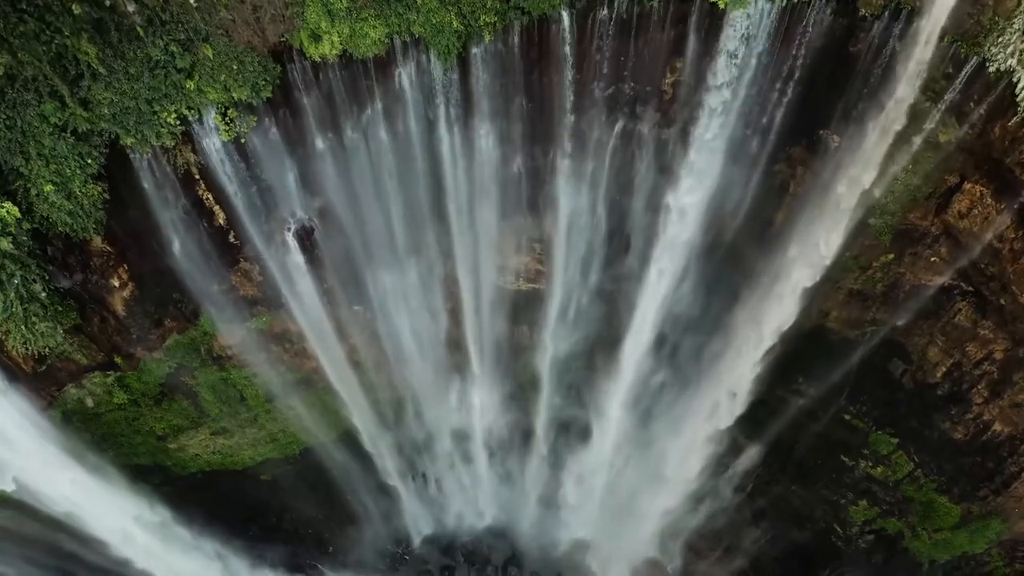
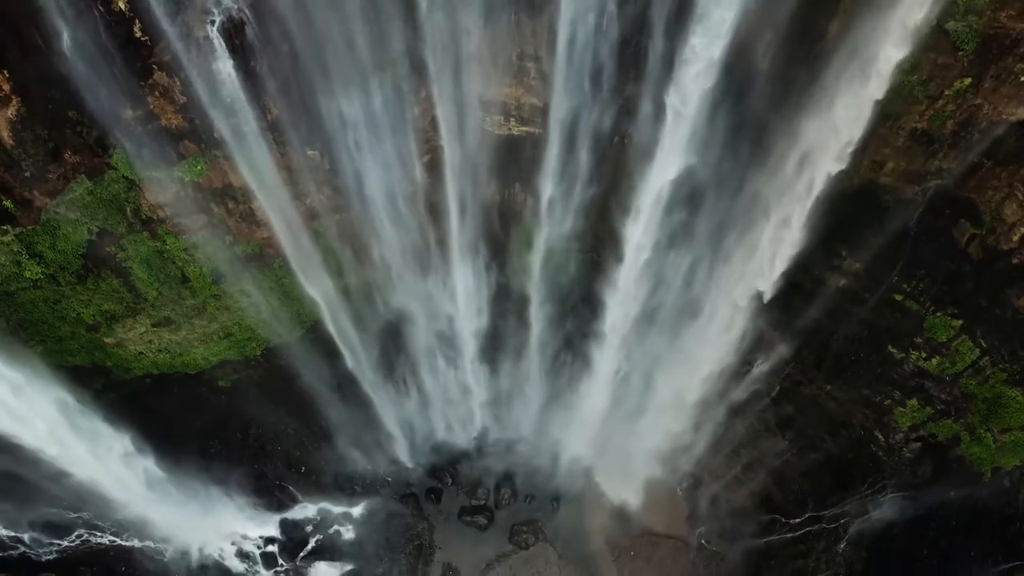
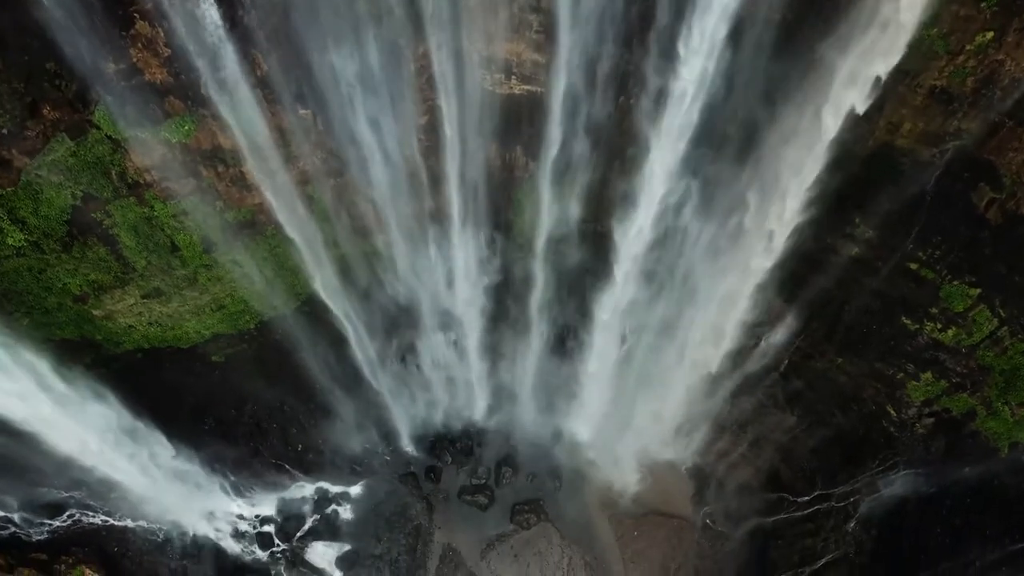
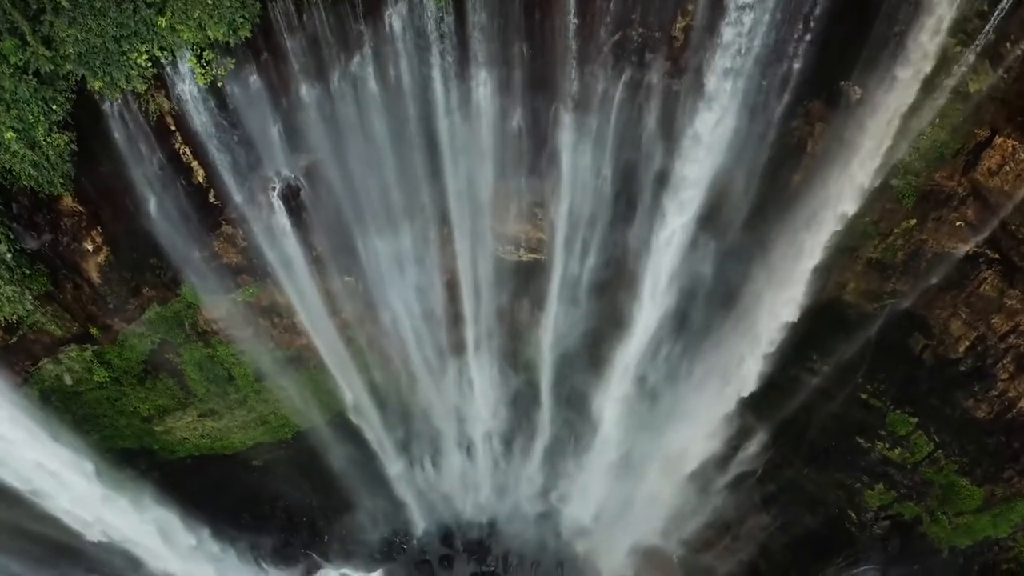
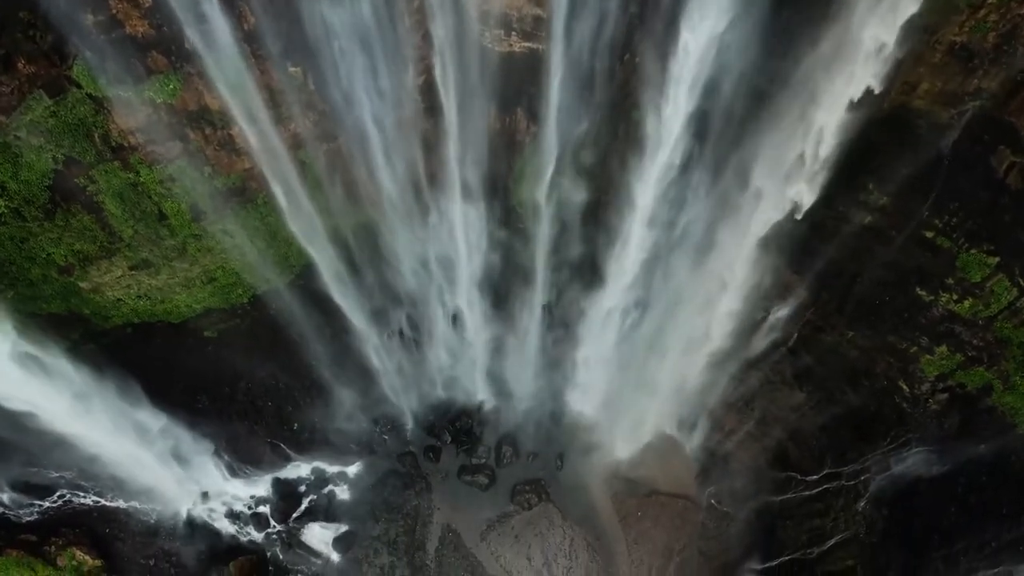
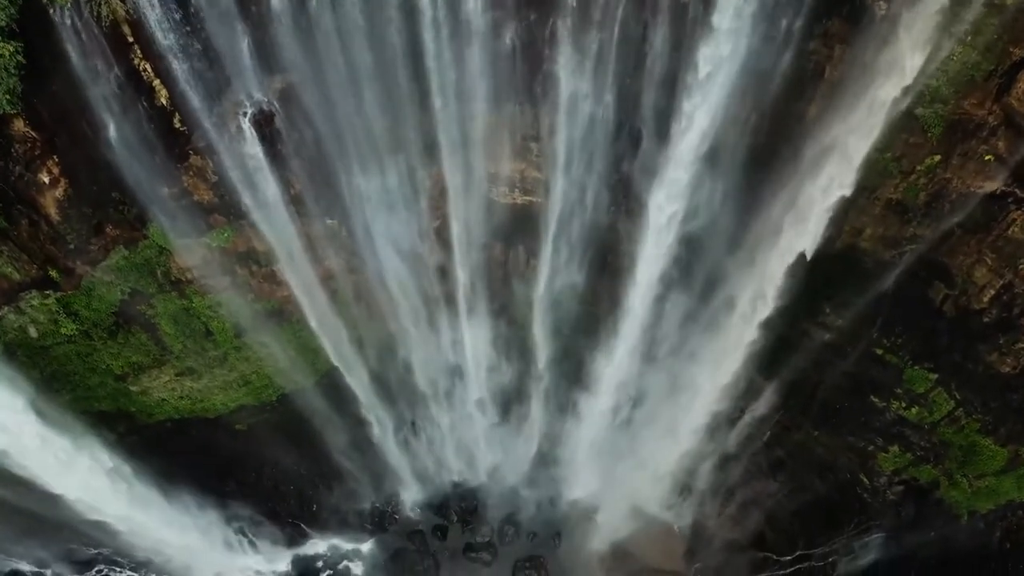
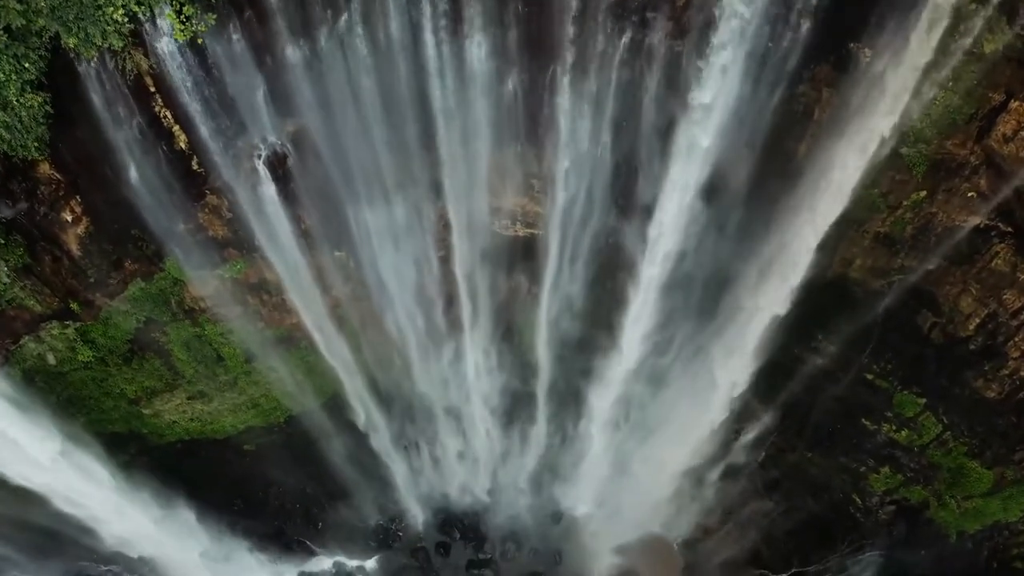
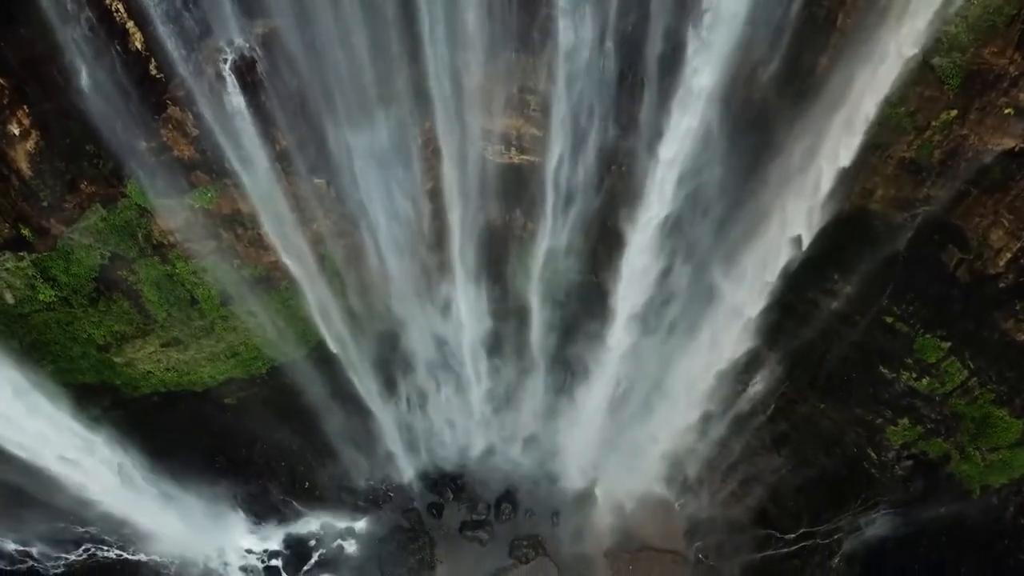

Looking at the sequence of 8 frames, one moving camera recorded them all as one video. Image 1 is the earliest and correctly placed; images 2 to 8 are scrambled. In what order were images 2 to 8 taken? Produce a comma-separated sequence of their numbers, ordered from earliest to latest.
4, 7, 6, 8, 2, 3, 5
